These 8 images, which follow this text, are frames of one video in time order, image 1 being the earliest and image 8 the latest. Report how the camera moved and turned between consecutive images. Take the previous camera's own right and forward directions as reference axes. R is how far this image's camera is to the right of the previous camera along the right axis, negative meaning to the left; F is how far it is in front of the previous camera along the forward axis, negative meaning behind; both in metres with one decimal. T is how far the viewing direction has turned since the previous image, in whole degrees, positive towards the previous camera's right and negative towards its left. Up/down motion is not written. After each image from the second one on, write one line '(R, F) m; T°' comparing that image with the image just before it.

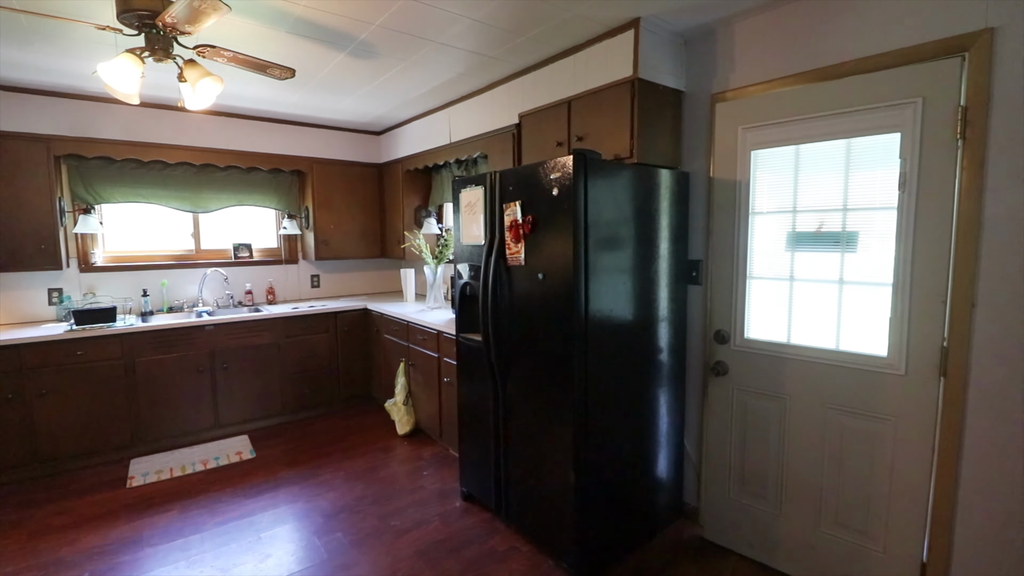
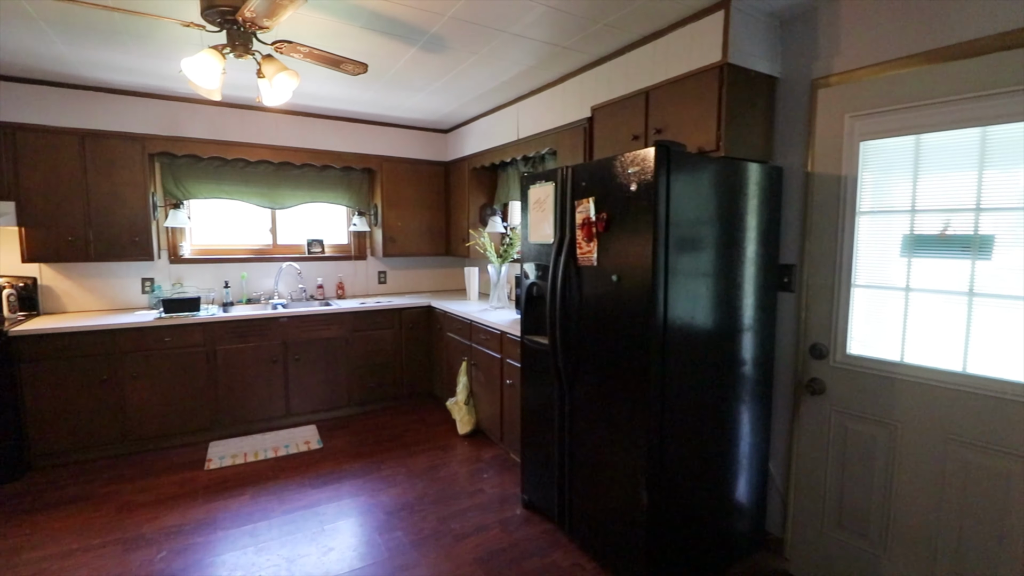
(0.0, +0.1) m; -7°
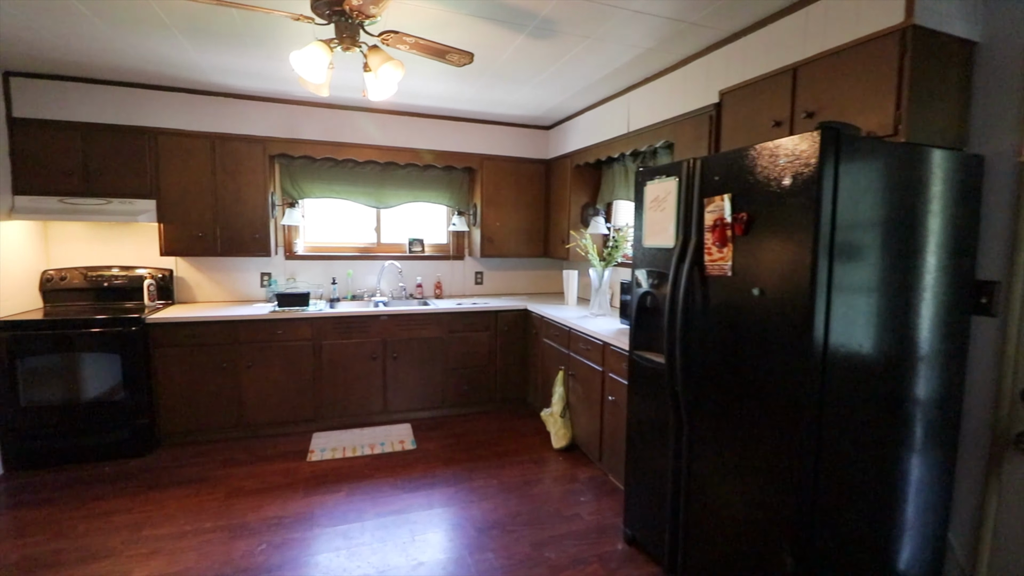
(-0.1, +0.2) m; -11°
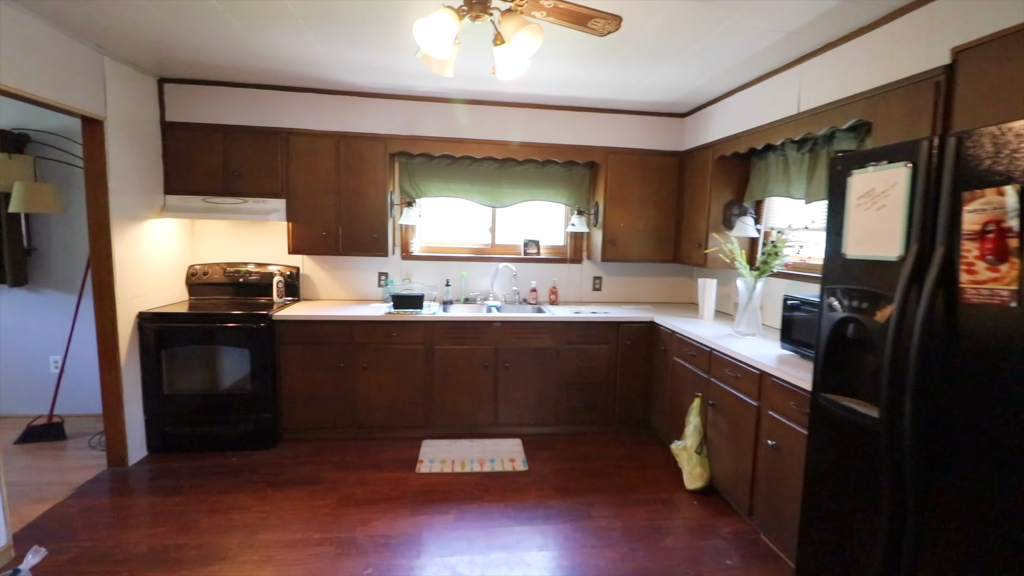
(-0.1, +0.3) m; -12°
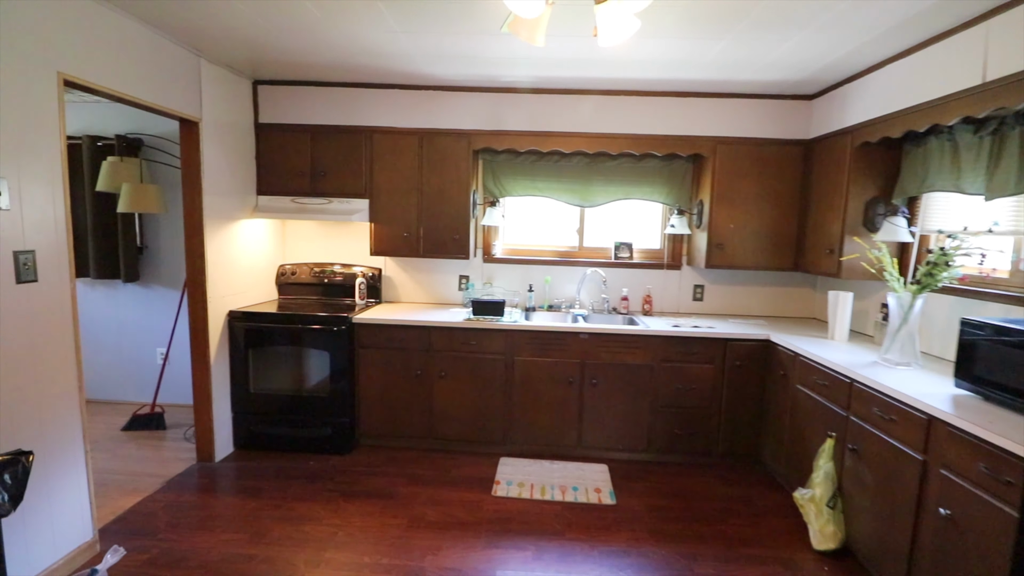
(0.0, +0.3) m; -10°
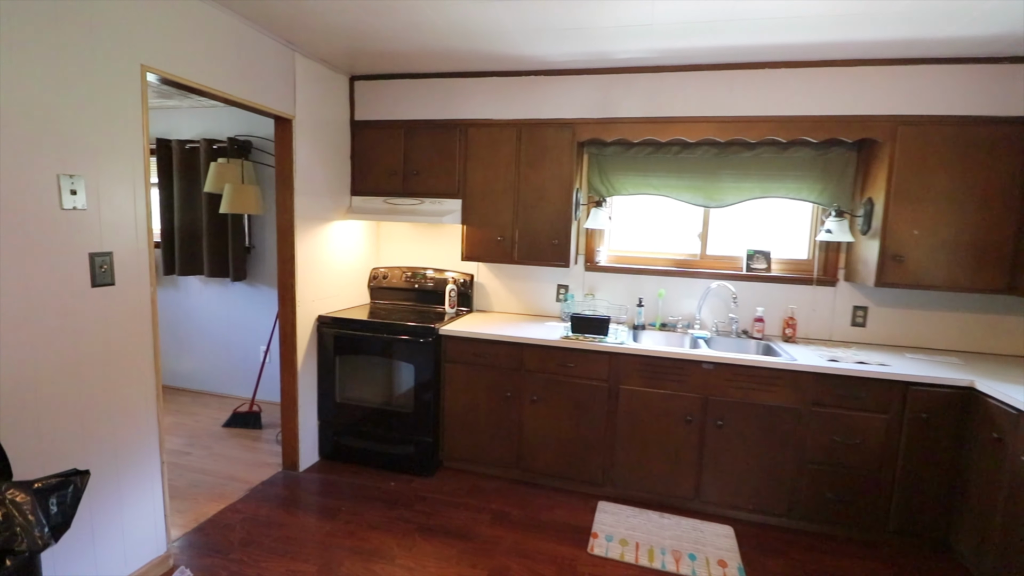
(0.0, +0.4) m; -12°
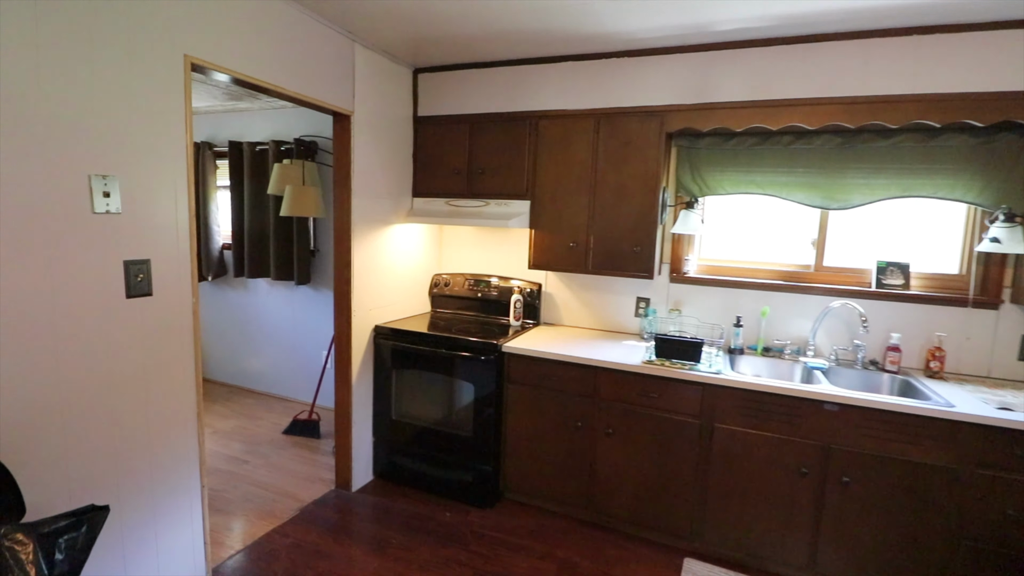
(0.0, +0.3) m; -8°
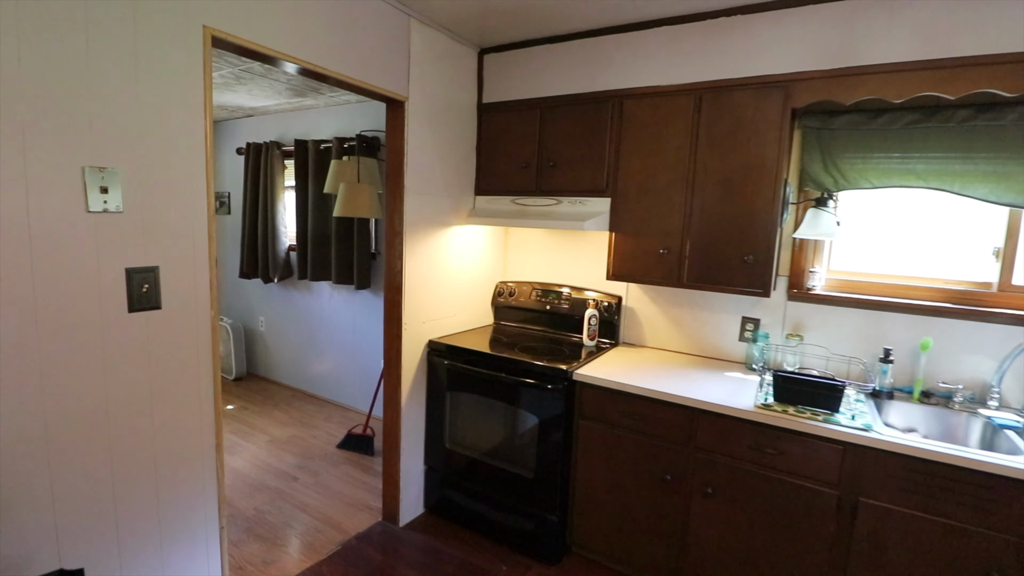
(0.0, +0.4) m; -8°
